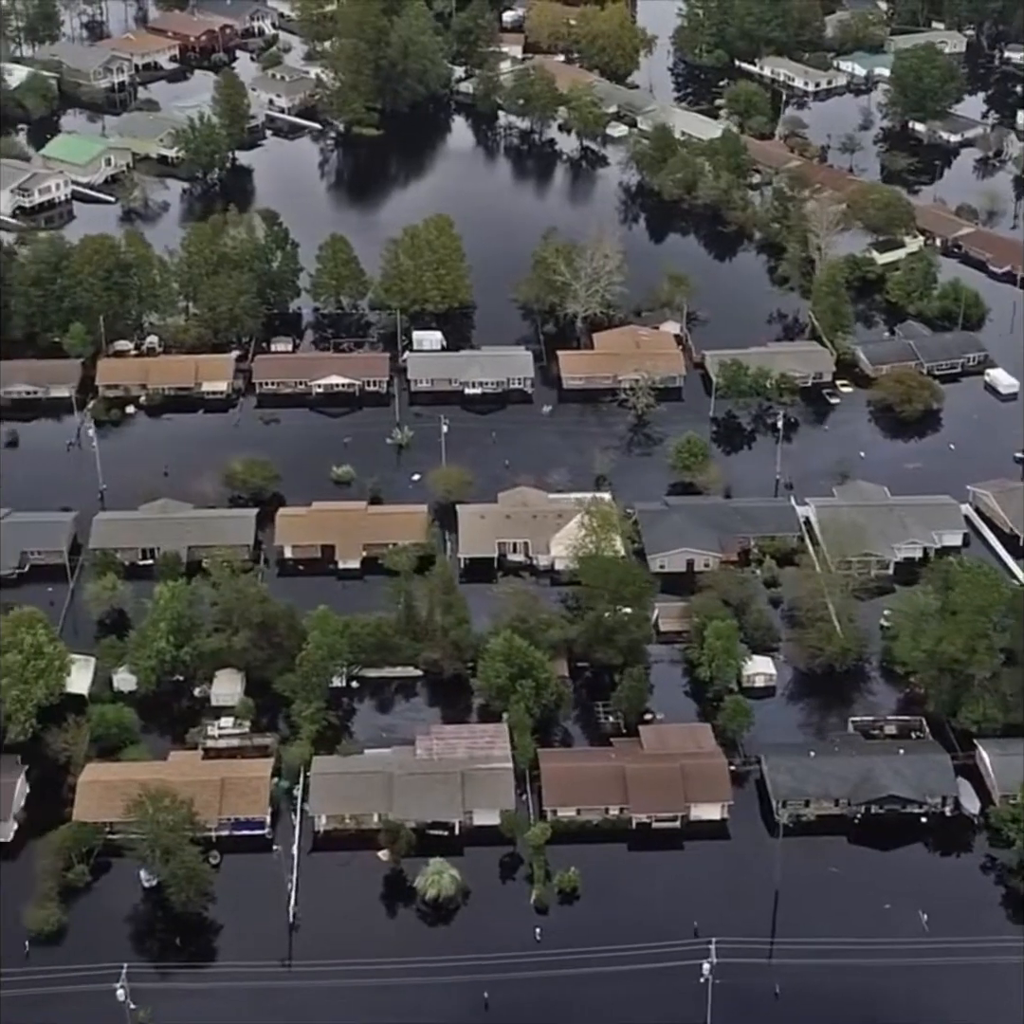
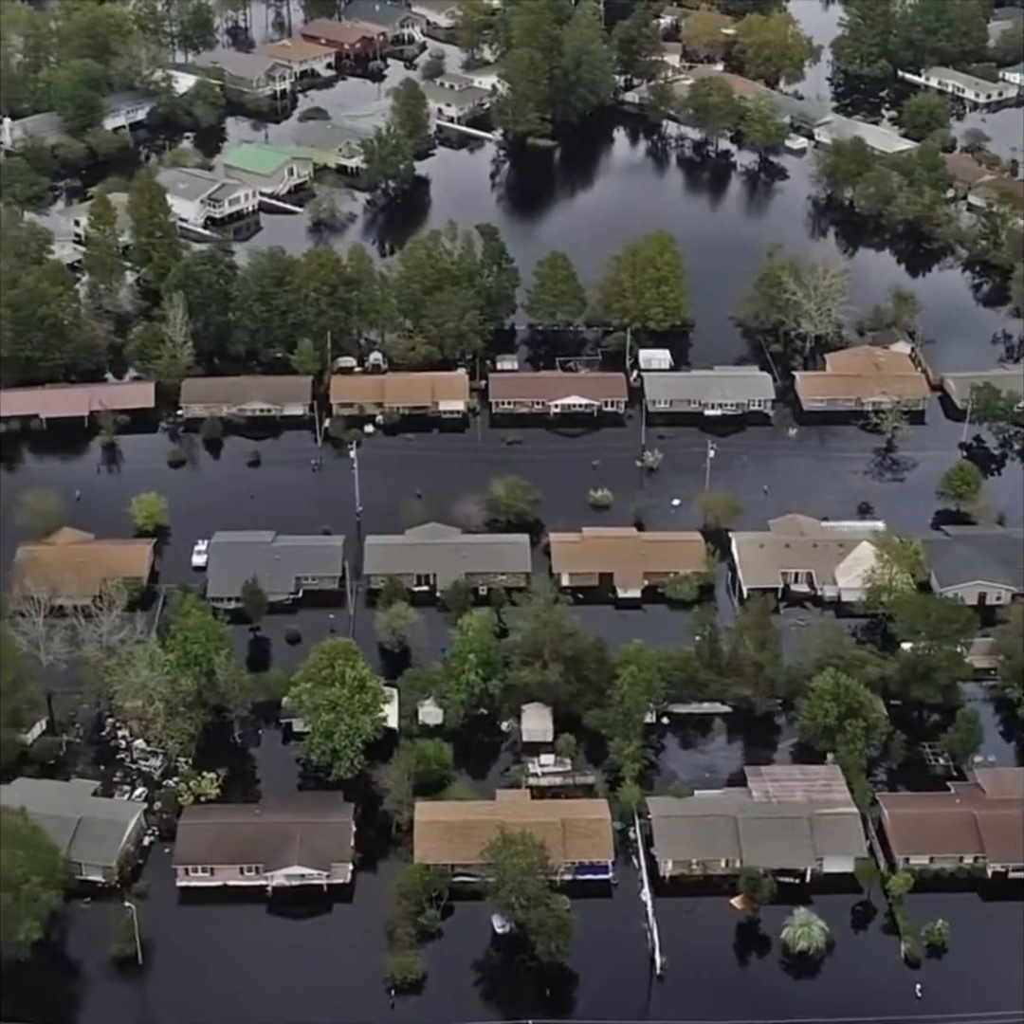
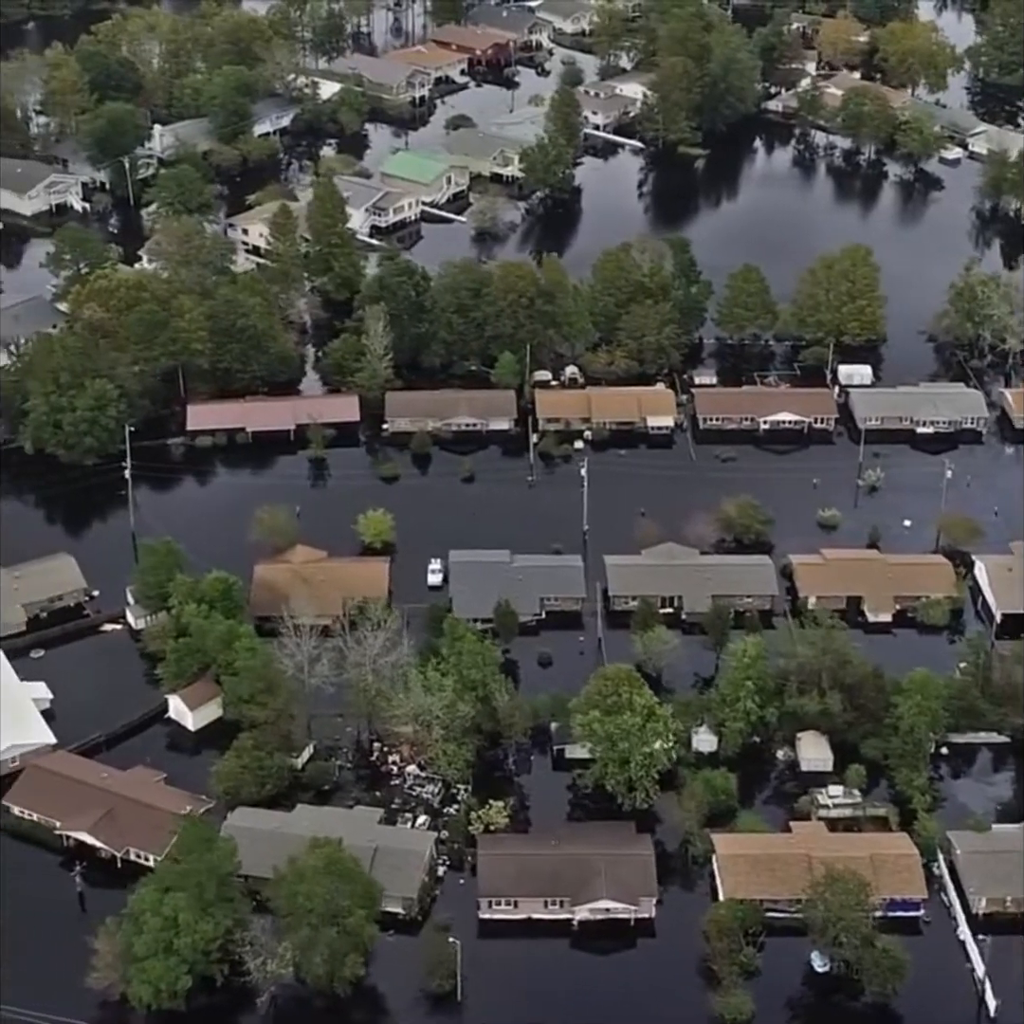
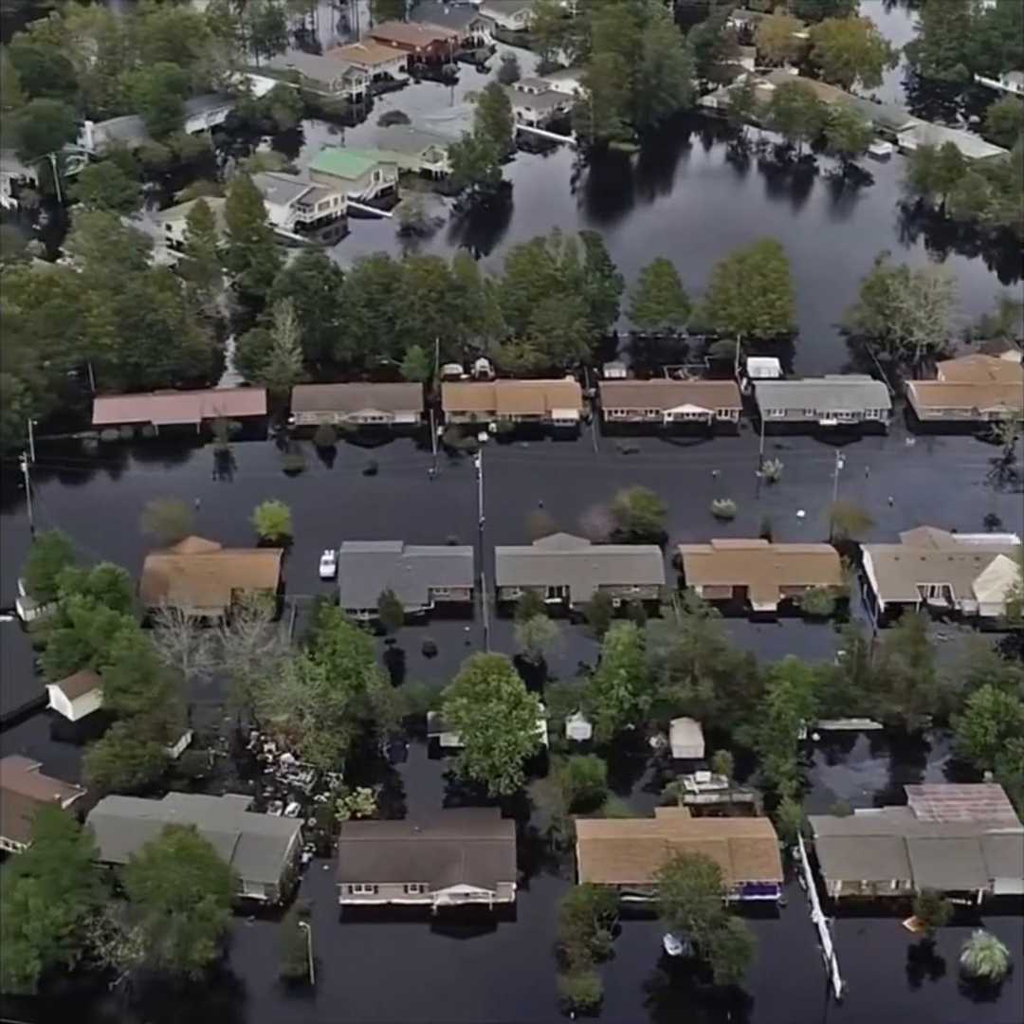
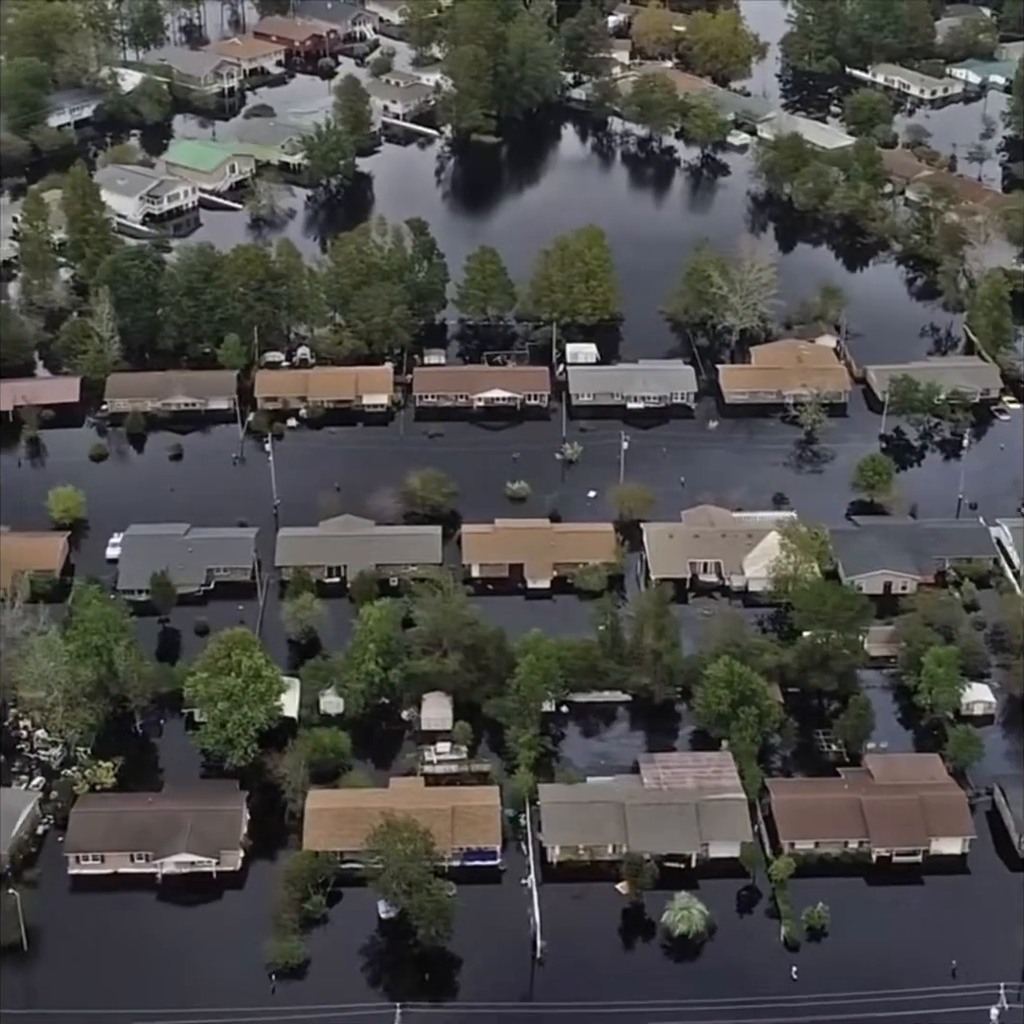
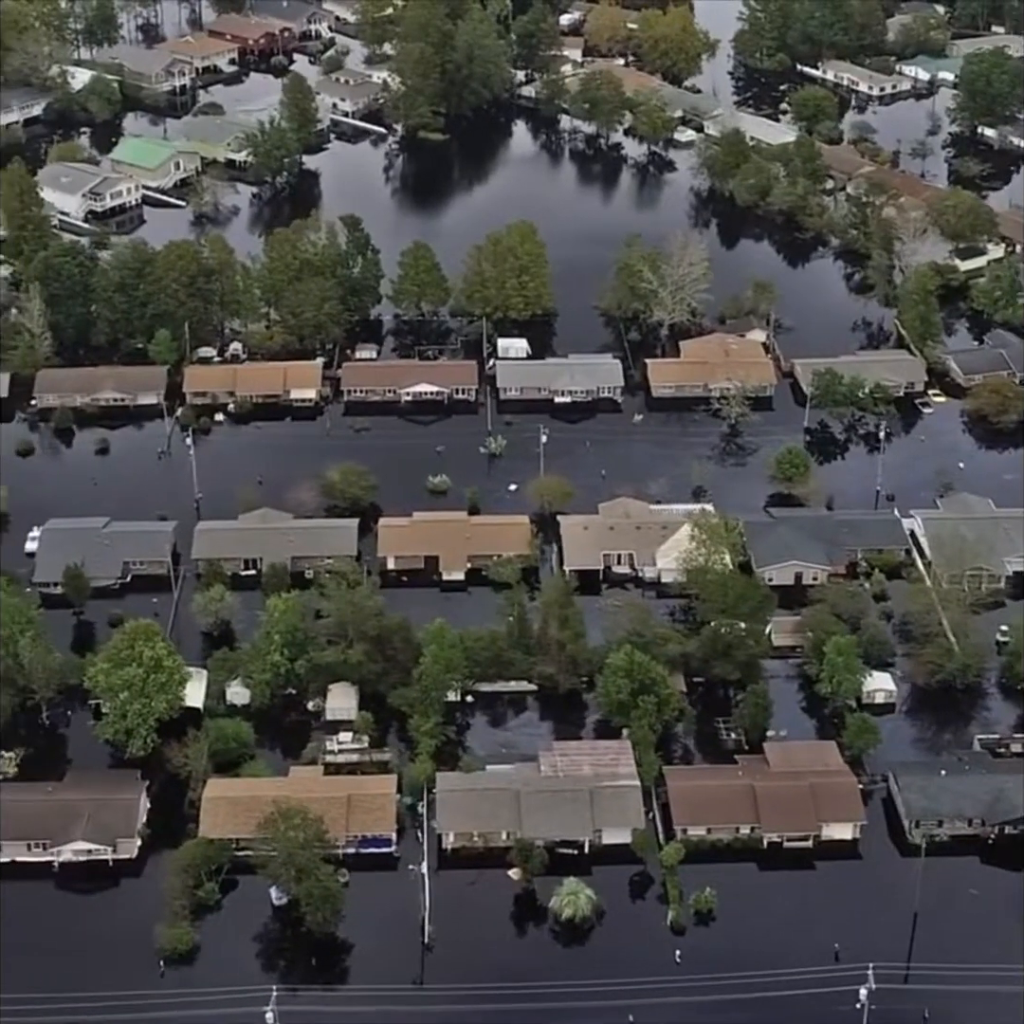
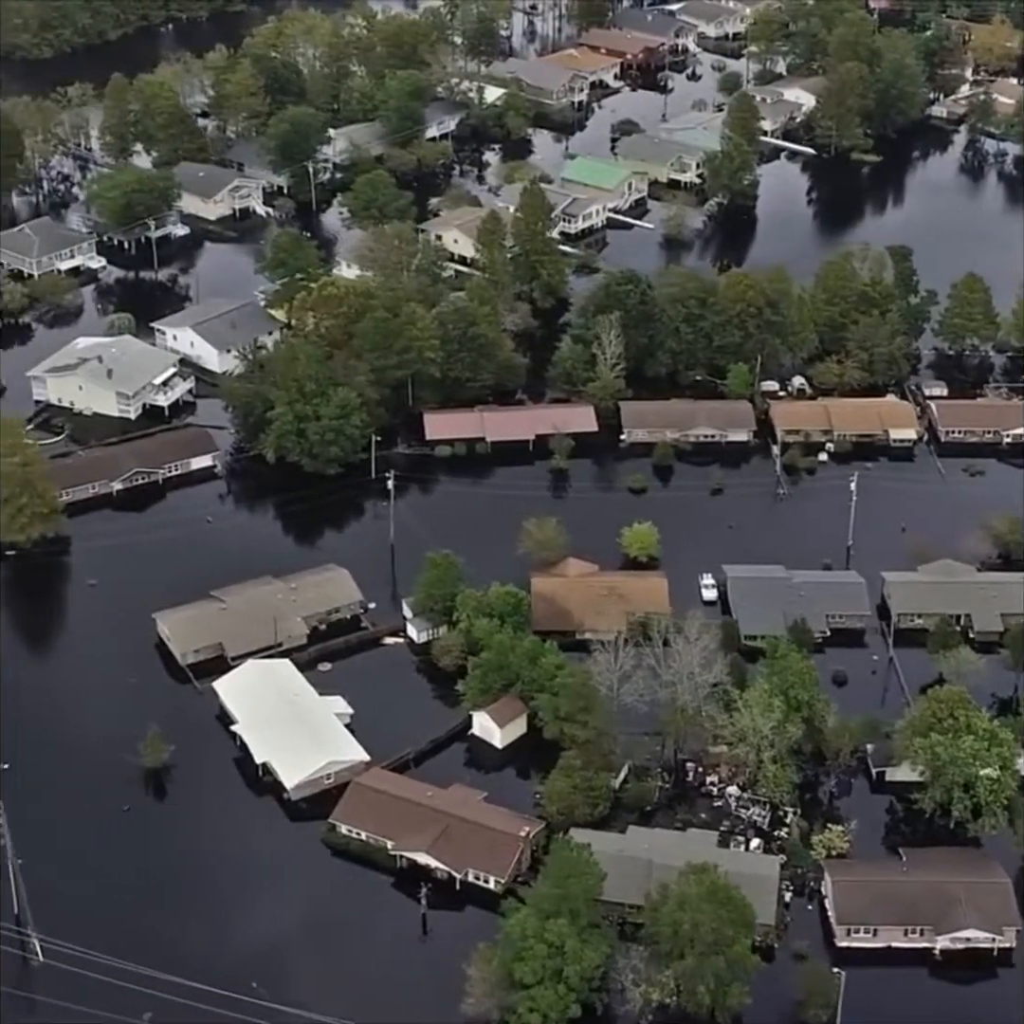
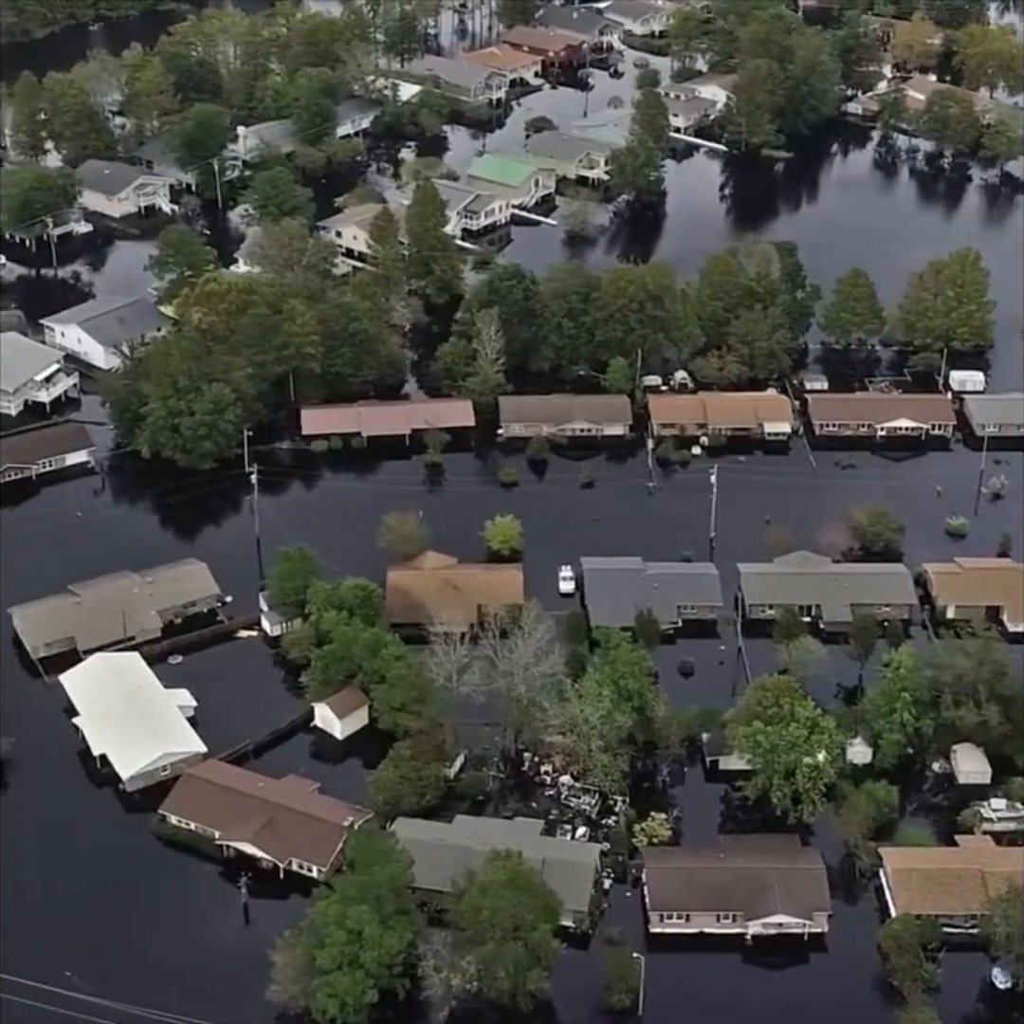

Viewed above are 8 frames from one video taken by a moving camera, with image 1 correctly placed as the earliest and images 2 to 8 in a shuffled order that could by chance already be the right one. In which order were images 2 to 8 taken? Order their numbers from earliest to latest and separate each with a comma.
6, 5, 2, 4, 3, 8, 7
